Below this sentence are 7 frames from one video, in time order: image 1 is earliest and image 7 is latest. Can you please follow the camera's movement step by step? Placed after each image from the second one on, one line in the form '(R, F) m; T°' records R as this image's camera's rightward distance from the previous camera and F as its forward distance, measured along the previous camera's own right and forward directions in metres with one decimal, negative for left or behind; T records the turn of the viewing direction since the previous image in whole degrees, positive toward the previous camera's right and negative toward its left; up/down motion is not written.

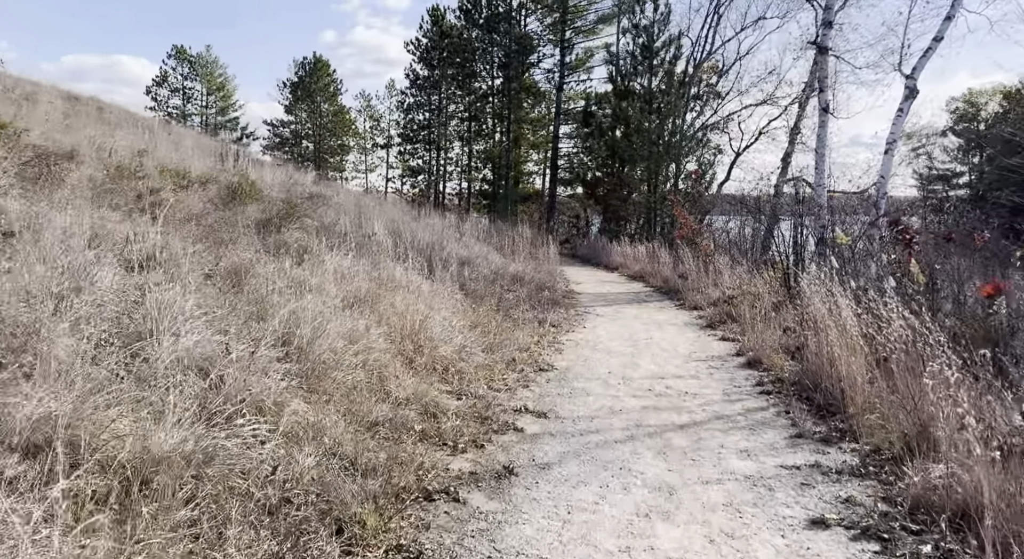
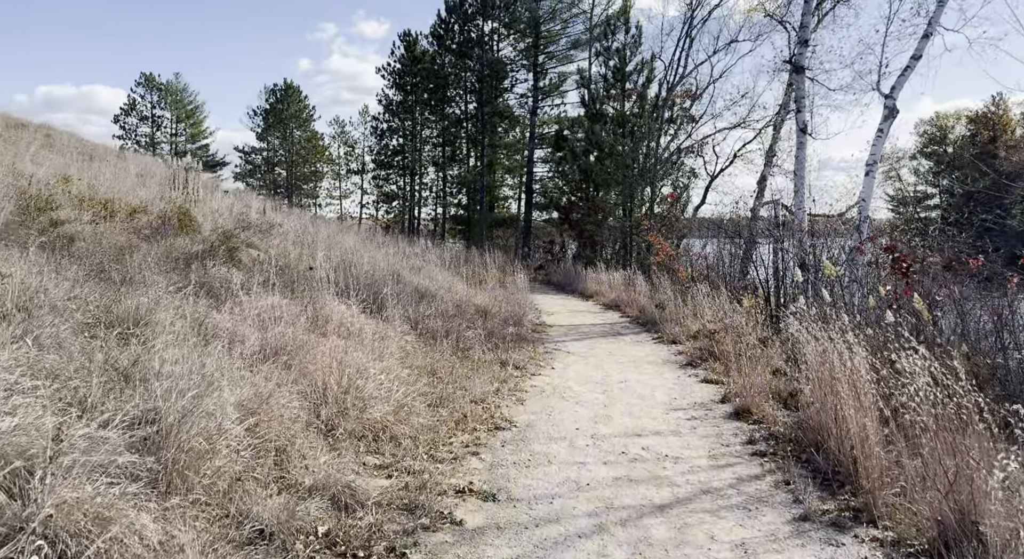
(+0.2, +0.8) m; +2°
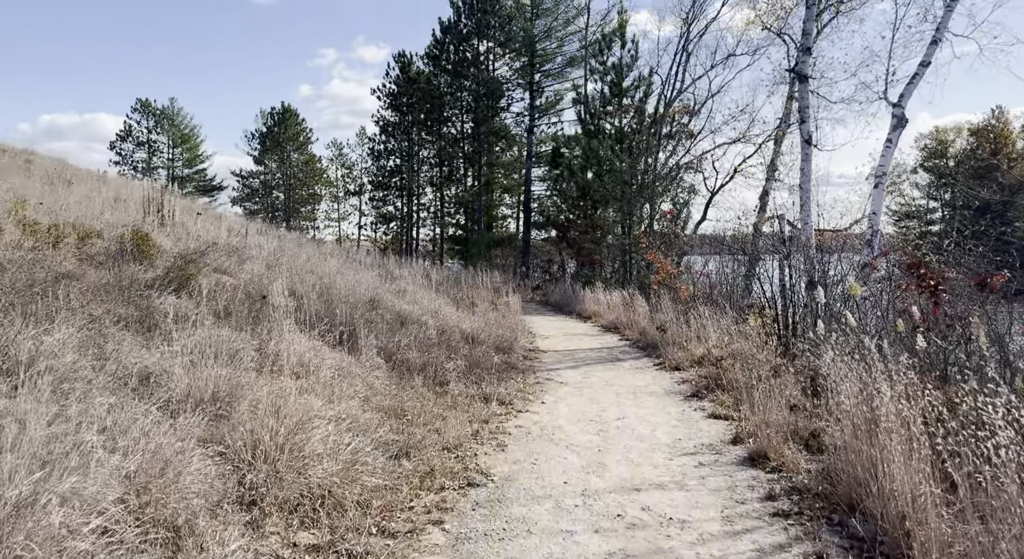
(+0.2, +0.7) m; 0°
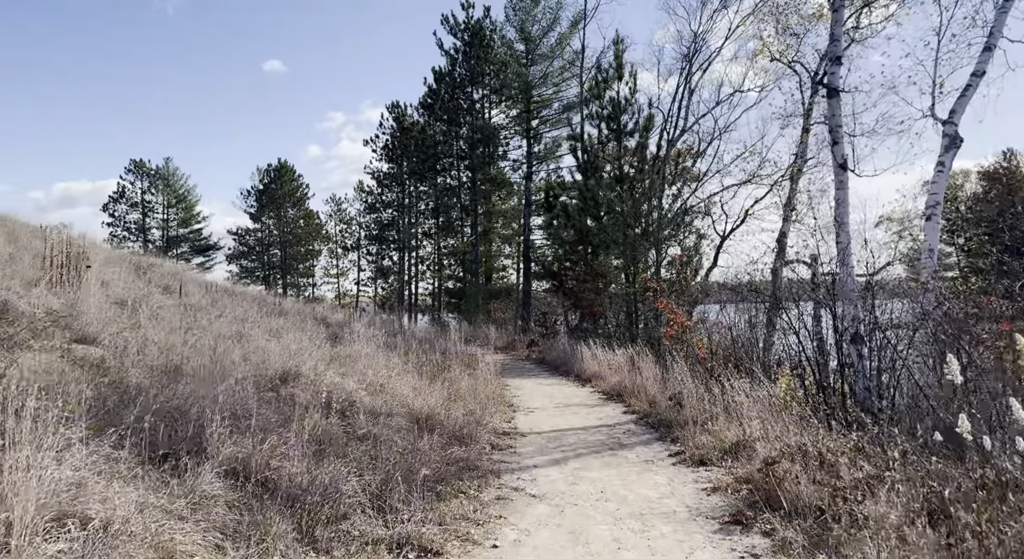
(+0.5, +2.4) m; -1°
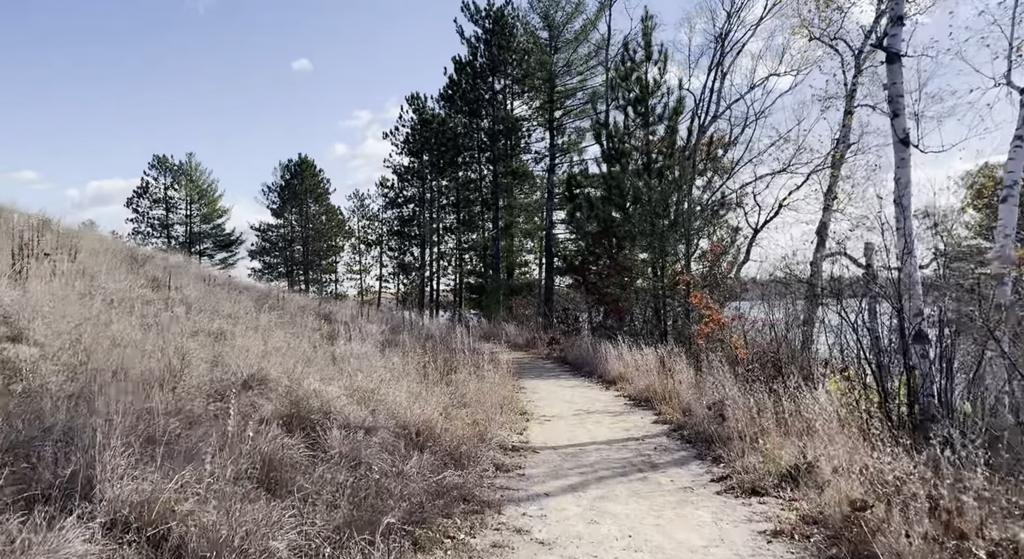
(+0.1, +1.2) m; -2°
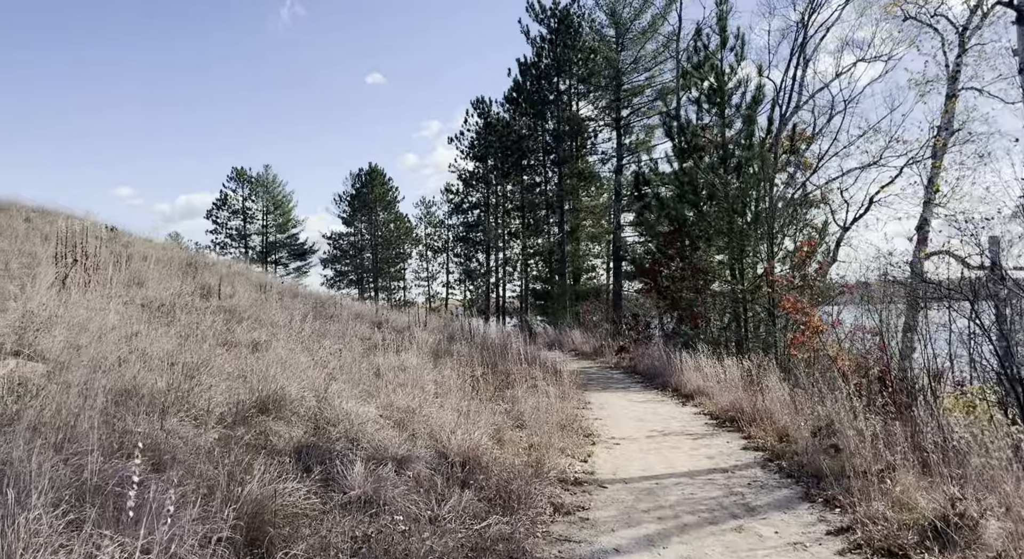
(+0.1, +1.0) m; -6°
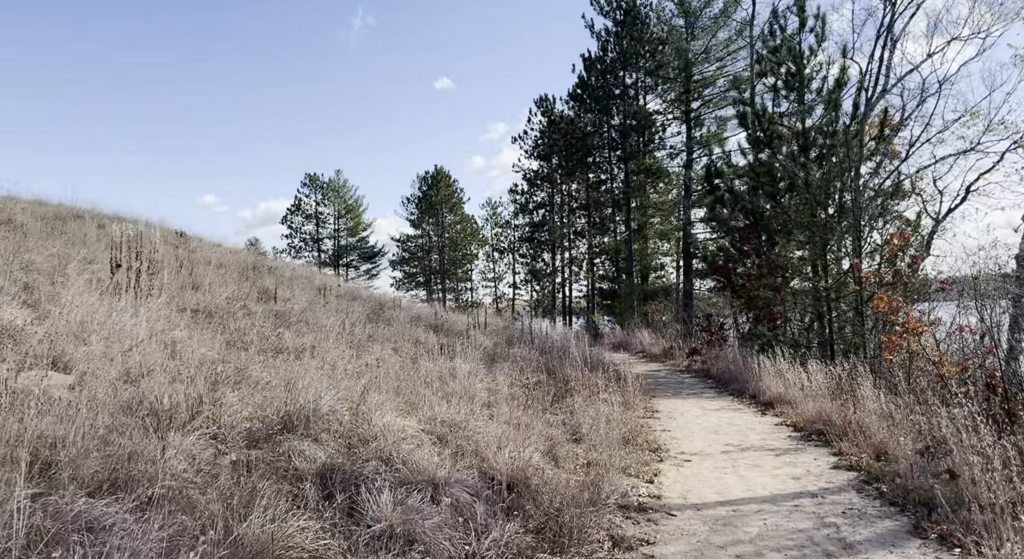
(+0.1, +0.6) m; -6°
